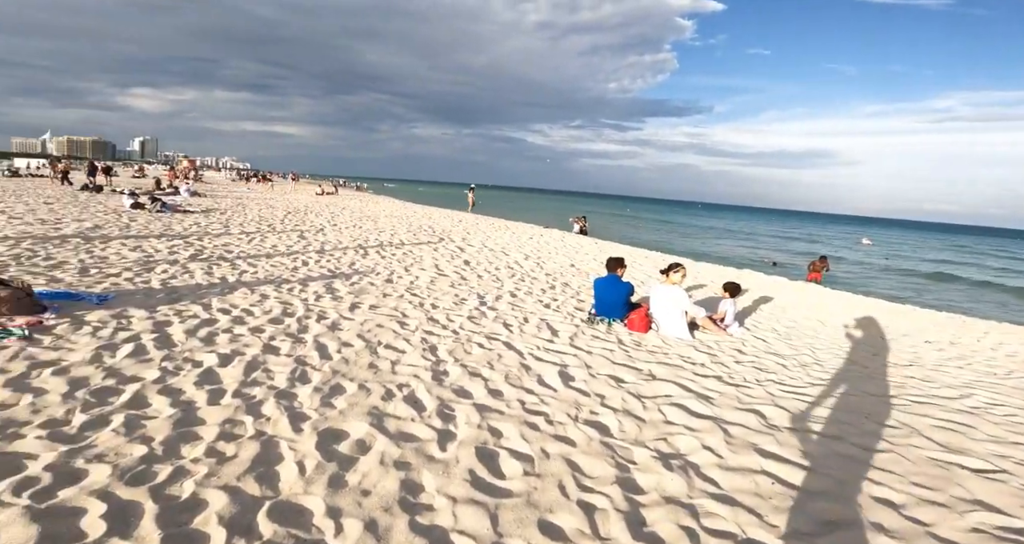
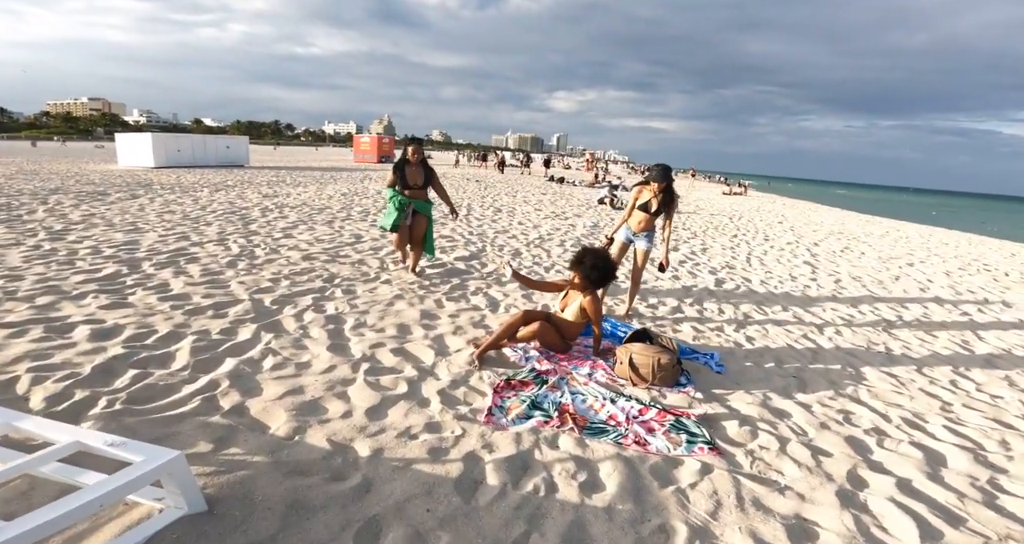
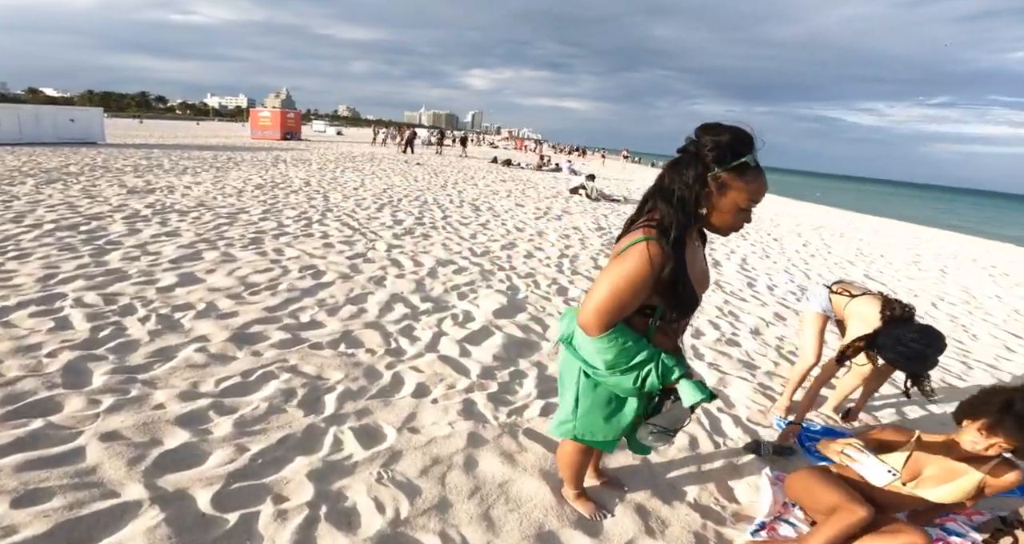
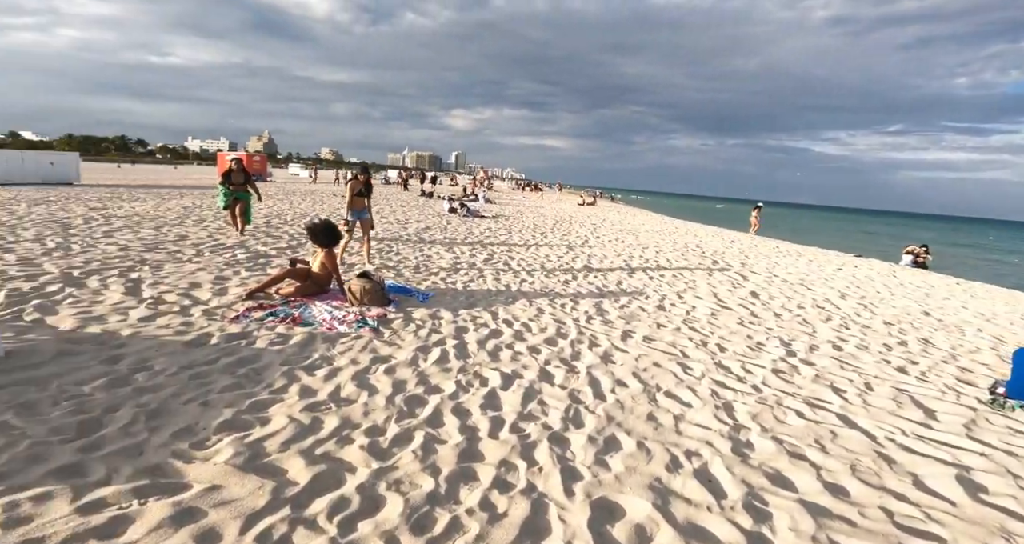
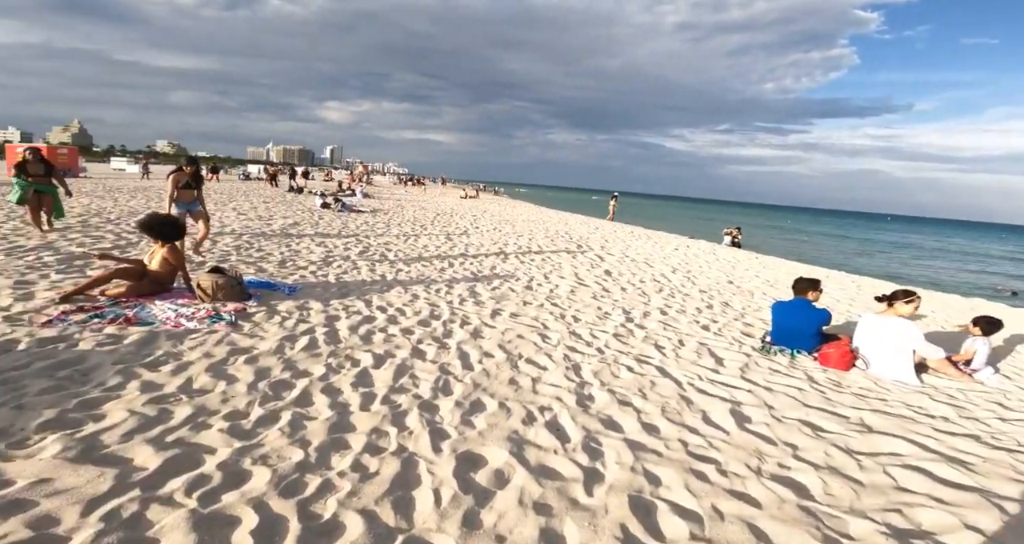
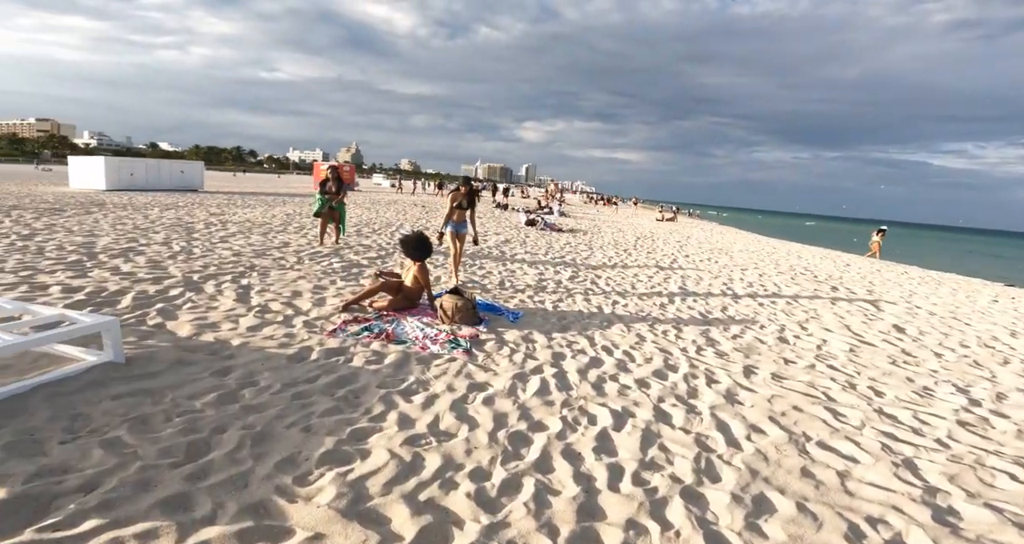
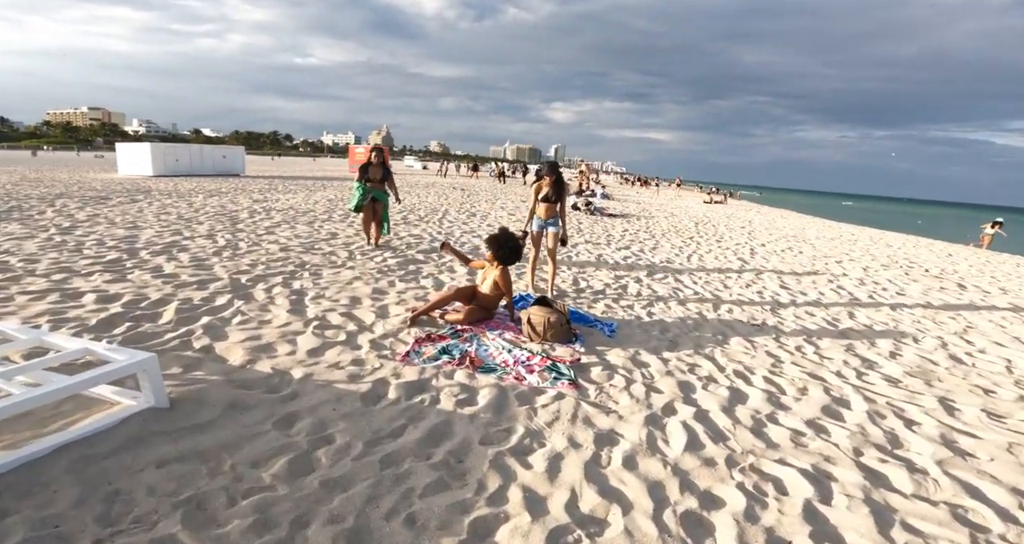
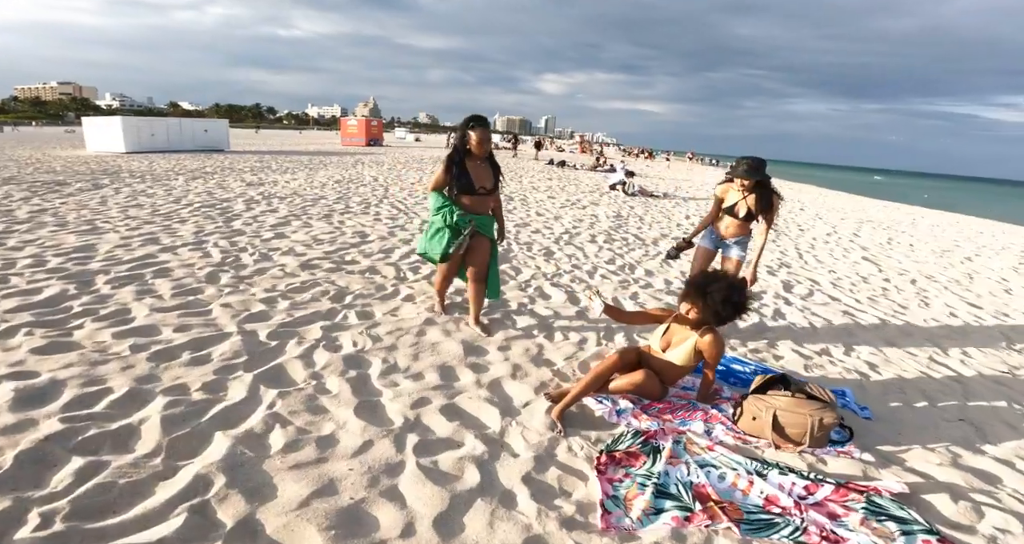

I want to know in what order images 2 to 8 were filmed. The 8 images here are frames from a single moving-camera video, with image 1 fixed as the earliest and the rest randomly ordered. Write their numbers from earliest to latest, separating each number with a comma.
5, 4, 6, 7, 2, 8, 3
